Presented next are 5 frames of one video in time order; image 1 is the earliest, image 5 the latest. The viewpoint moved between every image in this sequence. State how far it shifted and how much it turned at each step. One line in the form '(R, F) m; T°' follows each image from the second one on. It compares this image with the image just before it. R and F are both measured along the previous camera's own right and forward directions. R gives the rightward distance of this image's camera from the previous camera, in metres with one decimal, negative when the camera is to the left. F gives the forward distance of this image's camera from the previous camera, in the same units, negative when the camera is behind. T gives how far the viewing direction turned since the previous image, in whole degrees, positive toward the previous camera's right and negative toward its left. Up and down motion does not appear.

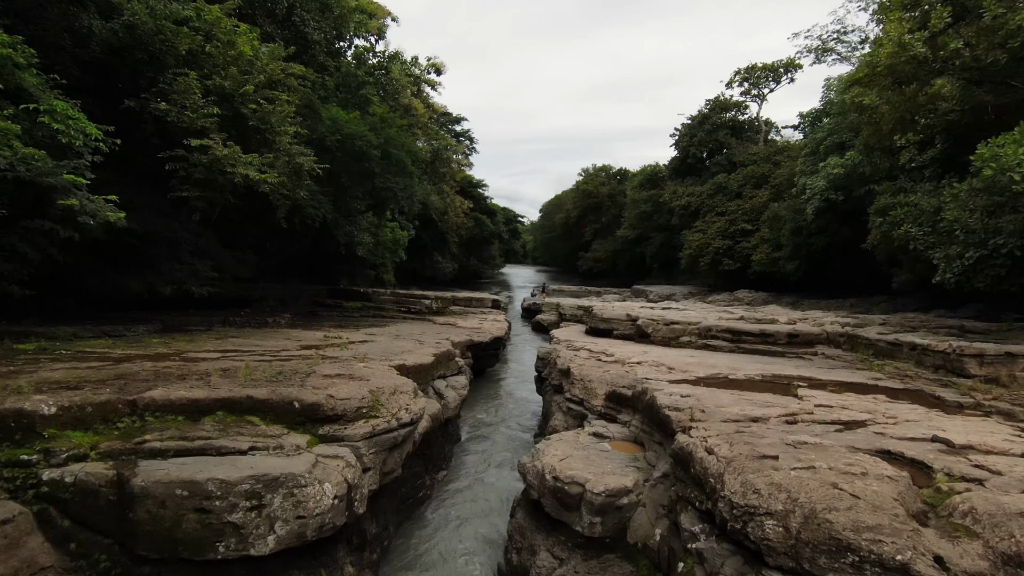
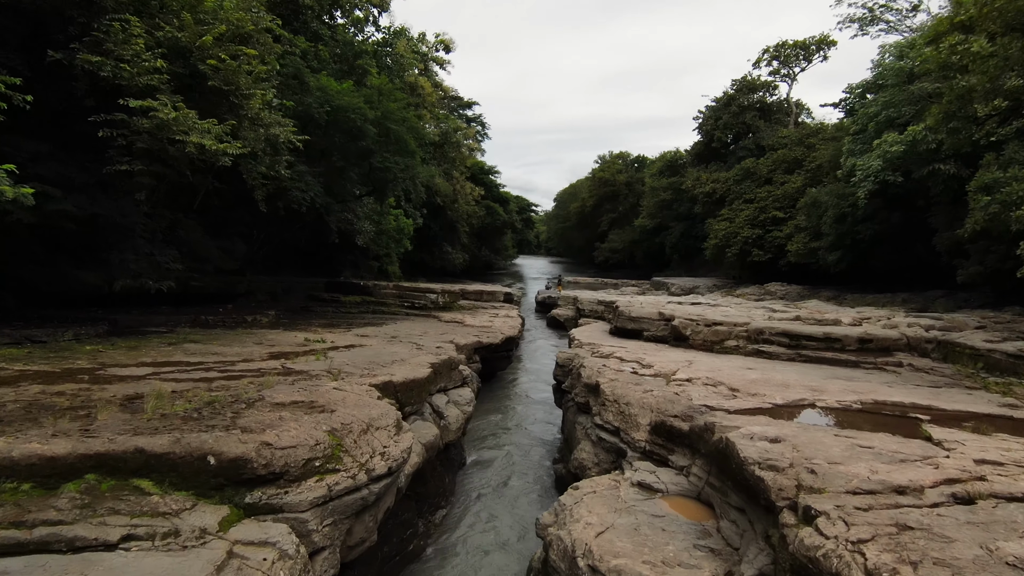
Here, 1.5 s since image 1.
(0.0, +1.6) m; -1°
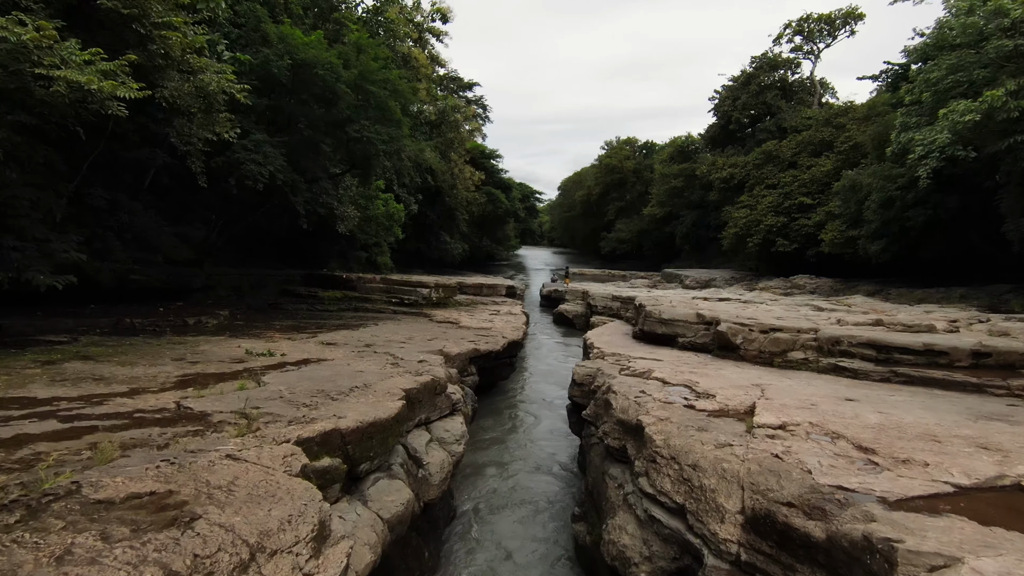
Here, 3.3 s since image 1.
(0.0, +2.0) m; 0°
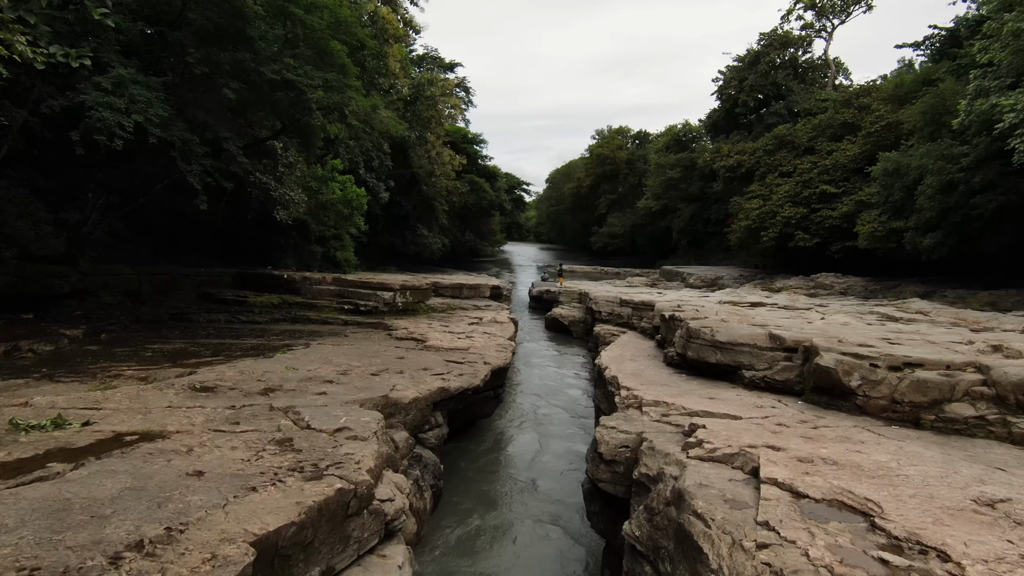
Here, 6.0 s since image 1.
(0.0, +2.8) m; +1°
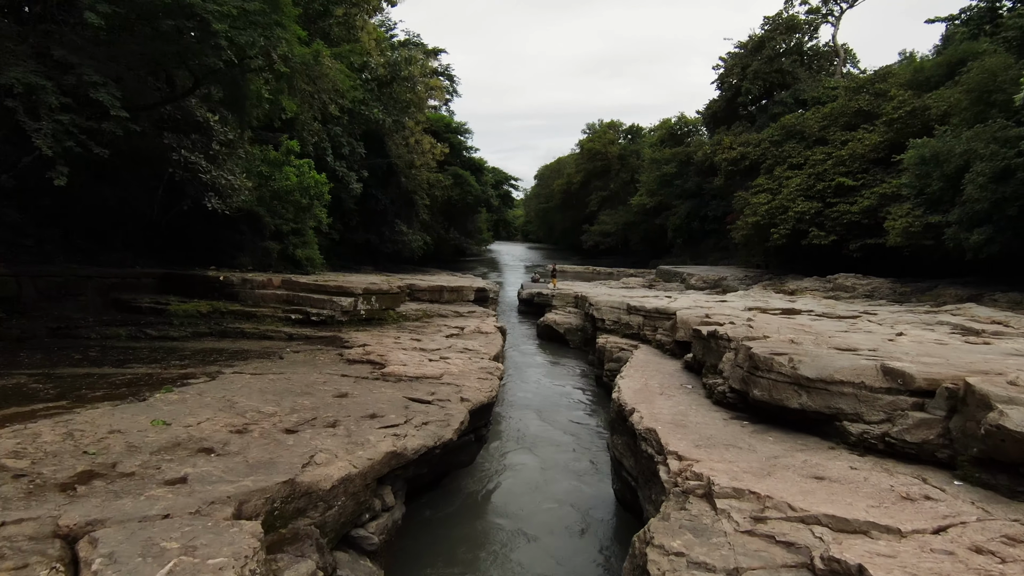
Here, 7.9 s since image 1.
(0.0, +2.0) m; +1°
